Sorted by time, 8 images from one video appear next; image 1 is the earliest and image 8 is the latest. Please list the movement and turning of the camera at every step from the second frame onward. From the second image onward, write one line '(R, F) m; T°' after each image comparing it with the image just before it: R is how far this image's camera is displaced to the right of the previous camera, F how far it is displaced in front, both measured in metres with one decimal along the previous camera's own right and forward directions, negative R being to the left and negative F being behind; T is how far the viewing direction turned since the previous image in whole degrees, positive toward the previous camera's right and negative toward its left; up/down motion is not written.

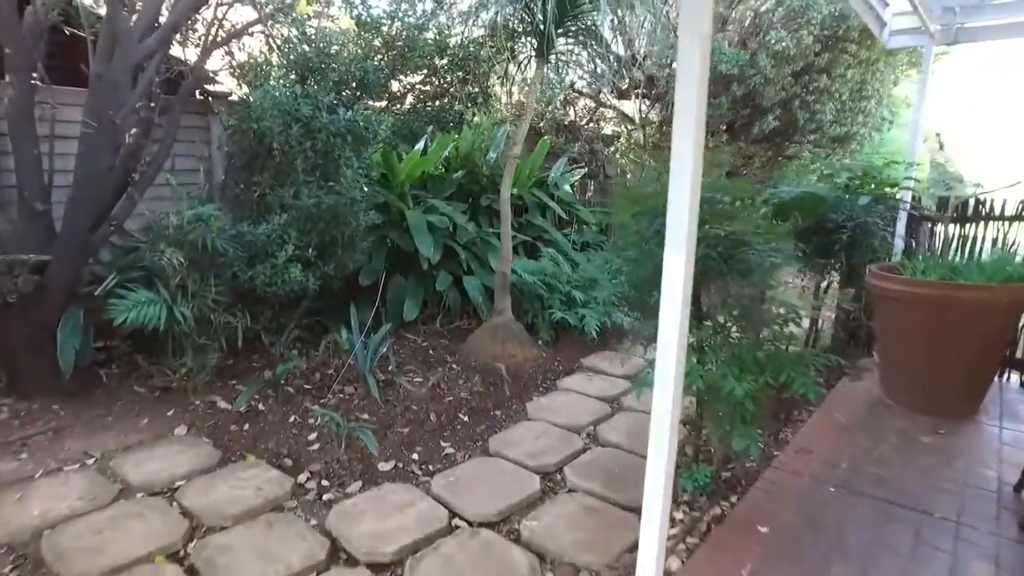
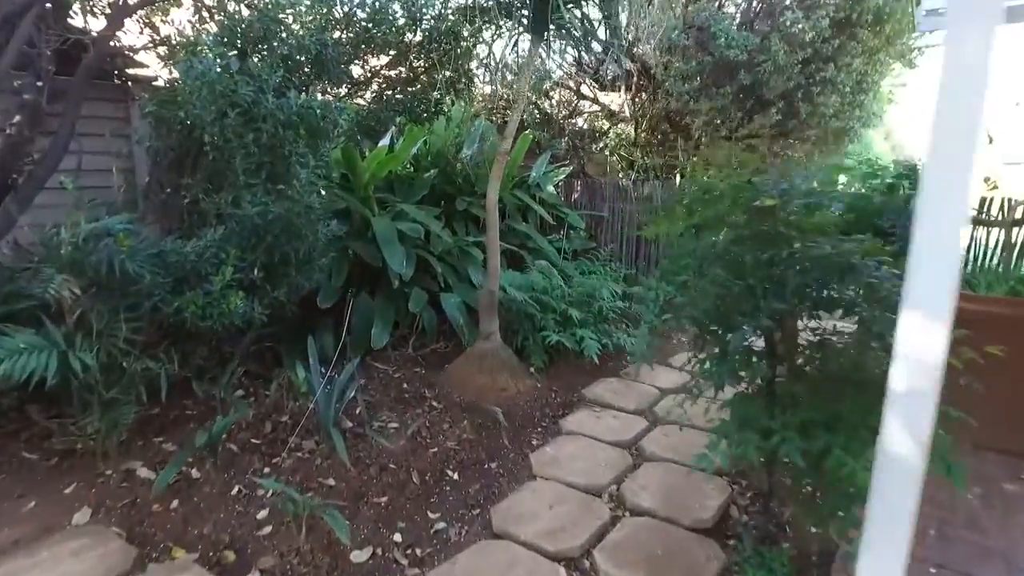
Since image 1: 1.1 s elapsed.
(-0.1, +0.5) m; +4°
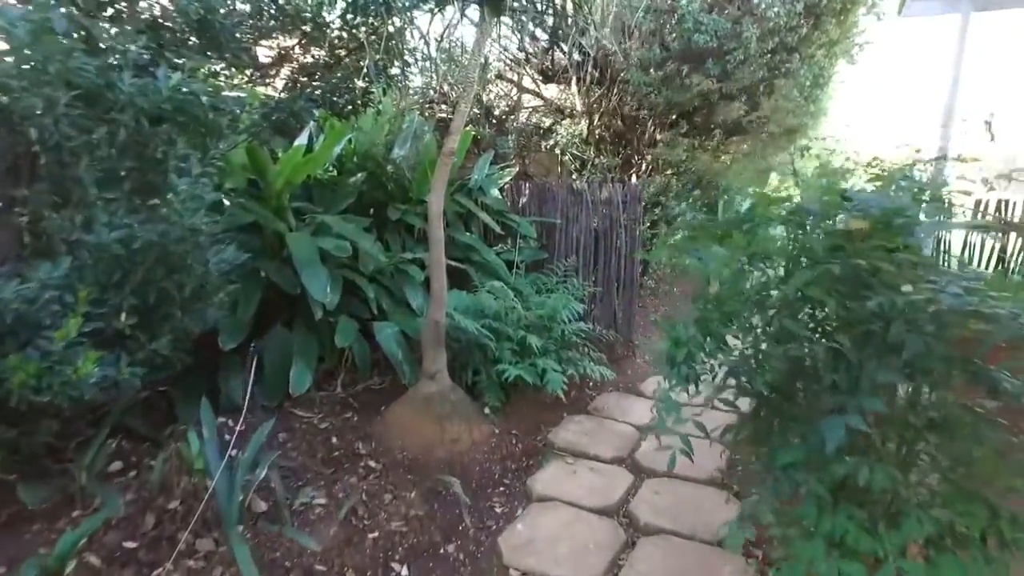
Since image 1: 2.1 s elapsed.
(-0.1, +0.5) m; +6°
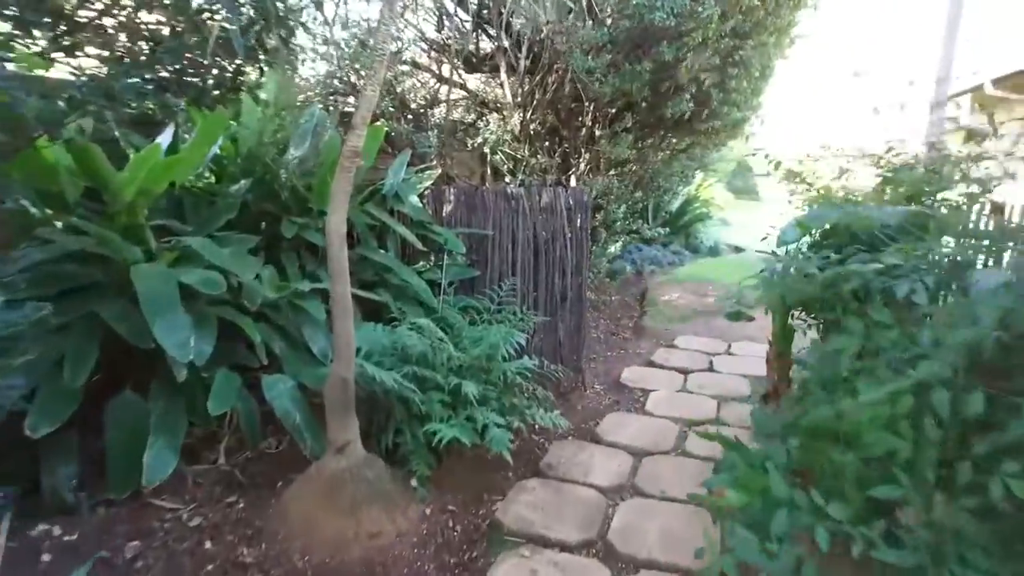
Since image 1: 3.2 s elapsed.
(0.0, +0.6) m; +7°
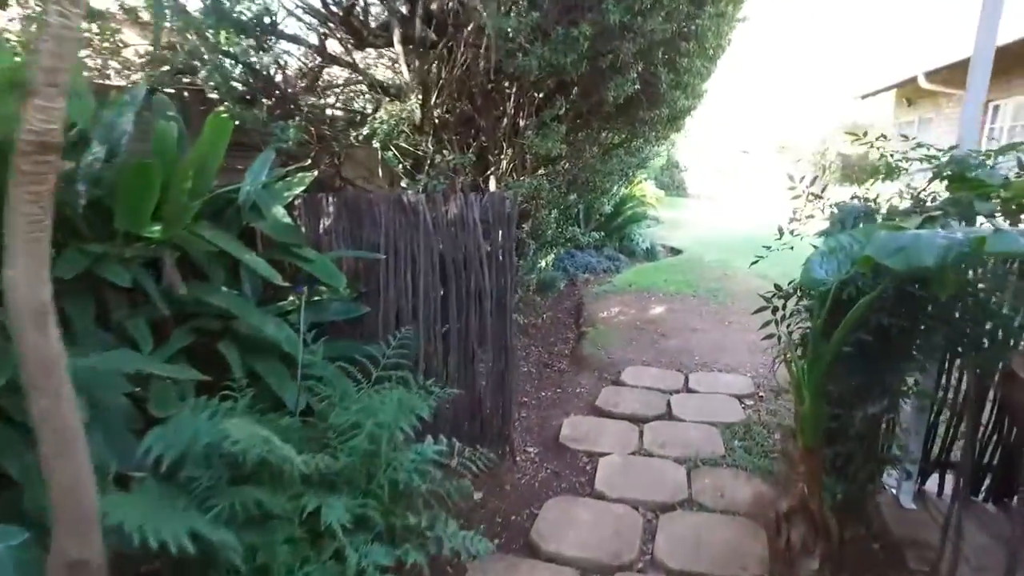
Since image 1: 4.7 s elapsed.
(+0.1, +0.8) m; +6°
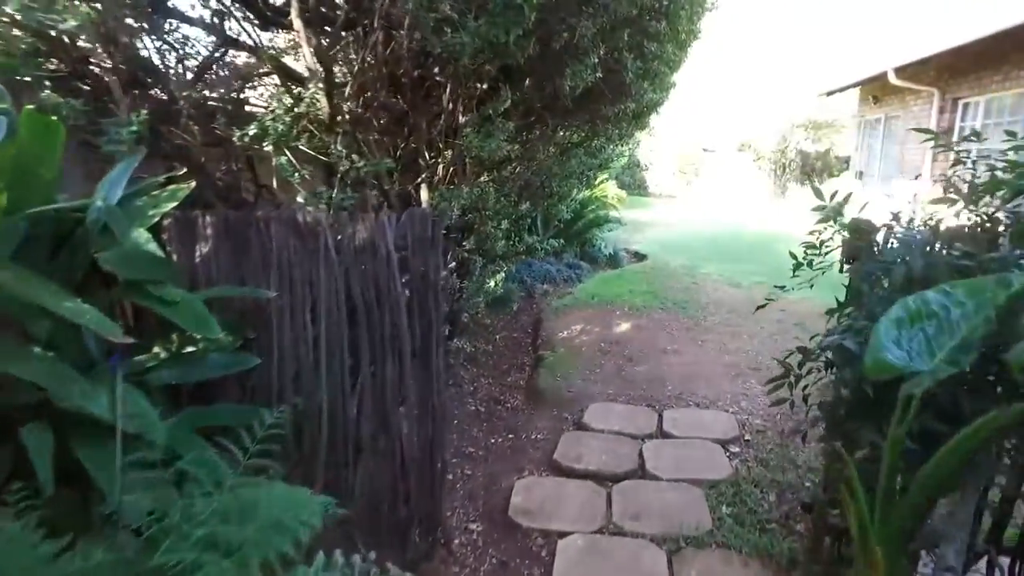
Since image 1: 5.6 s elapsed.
(+0.1, +0.5) m; +3°
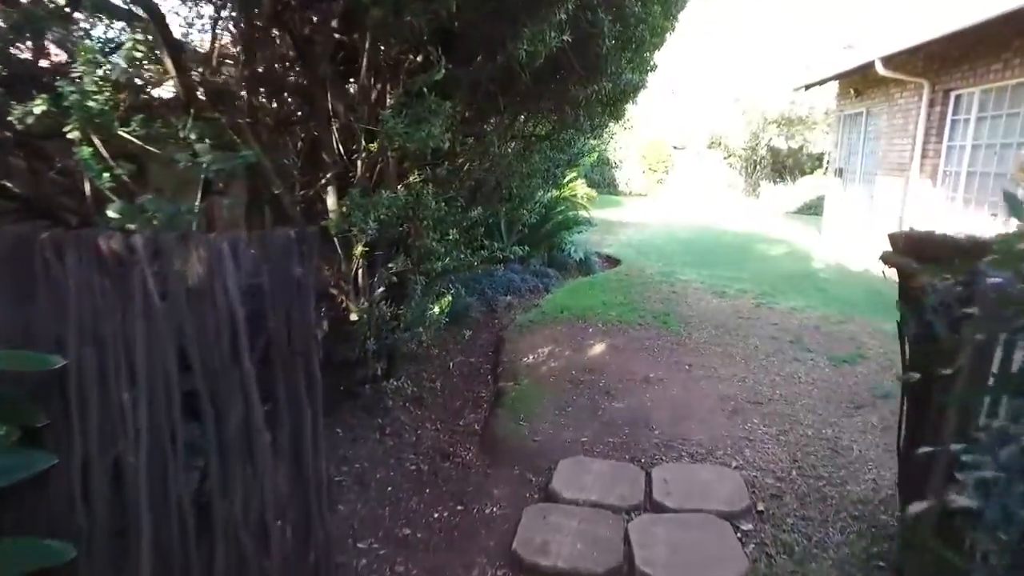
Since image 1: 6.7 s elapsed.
(+0.1, +0.6) m; +3°
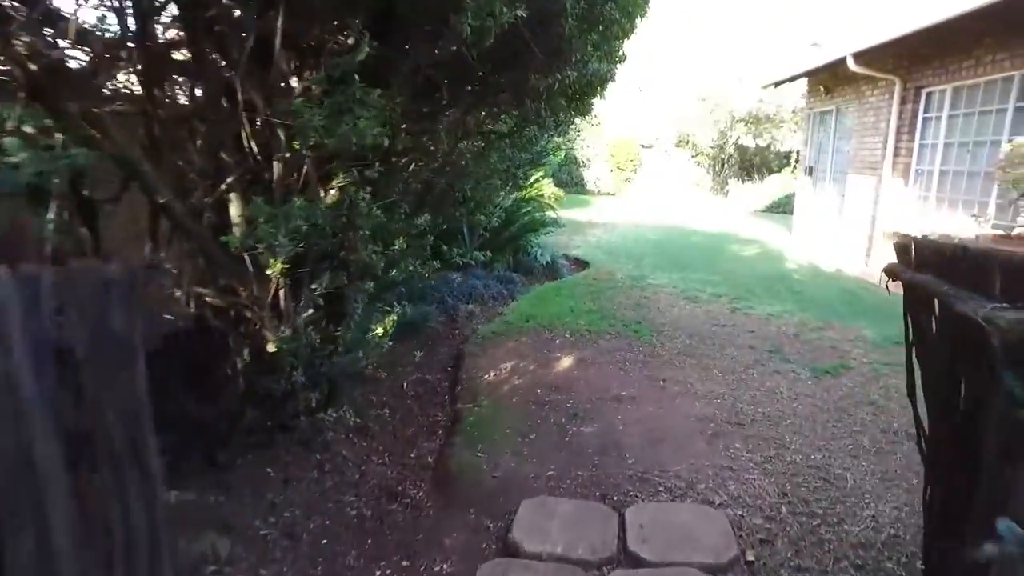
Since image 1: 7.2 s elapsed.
(+0.1, +0.3) m; +3°
